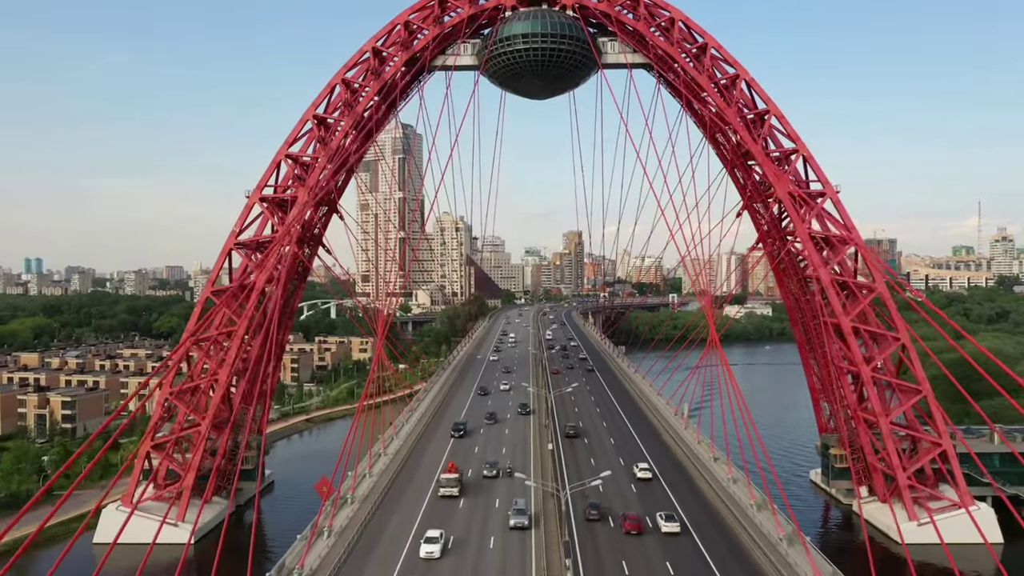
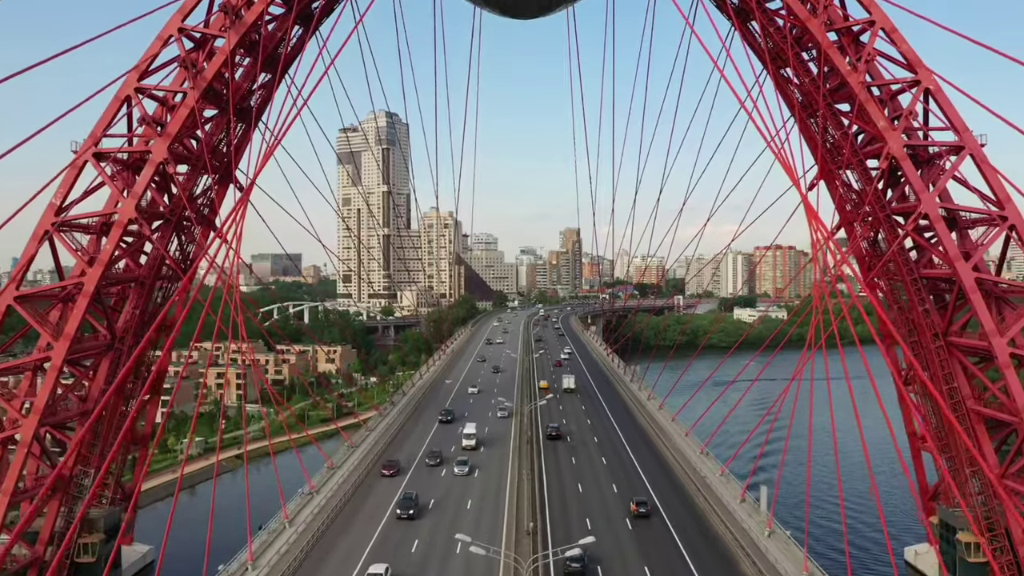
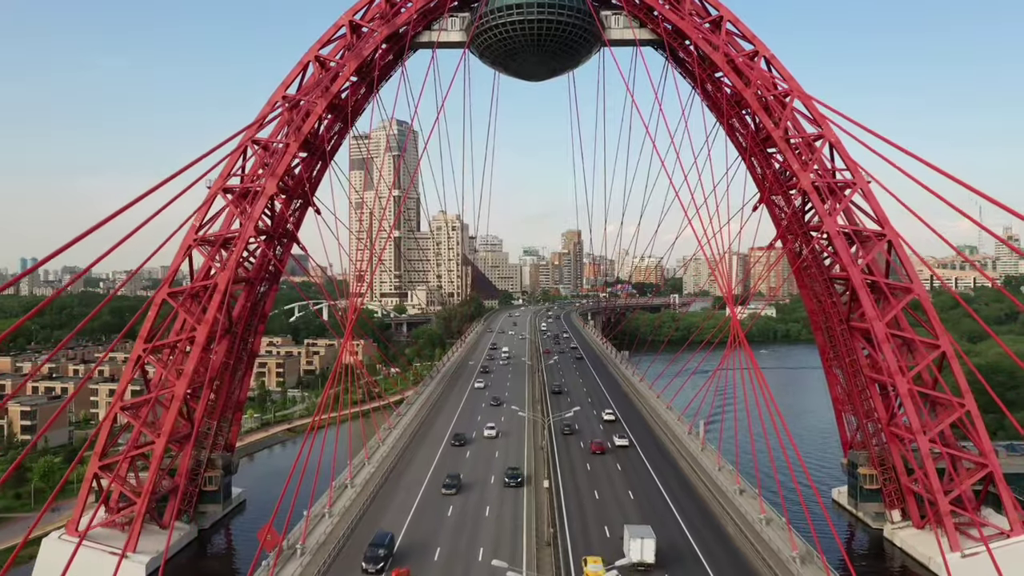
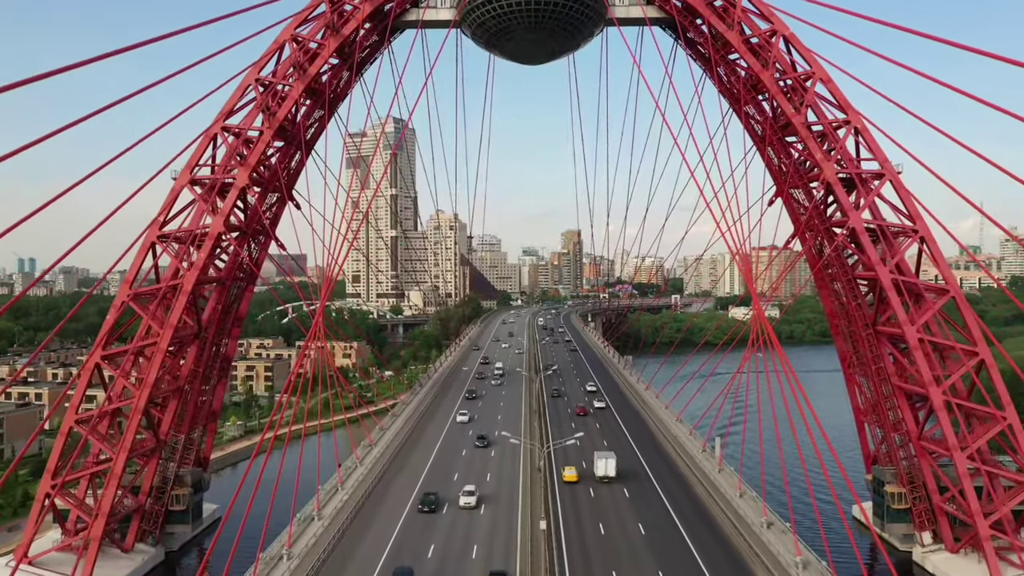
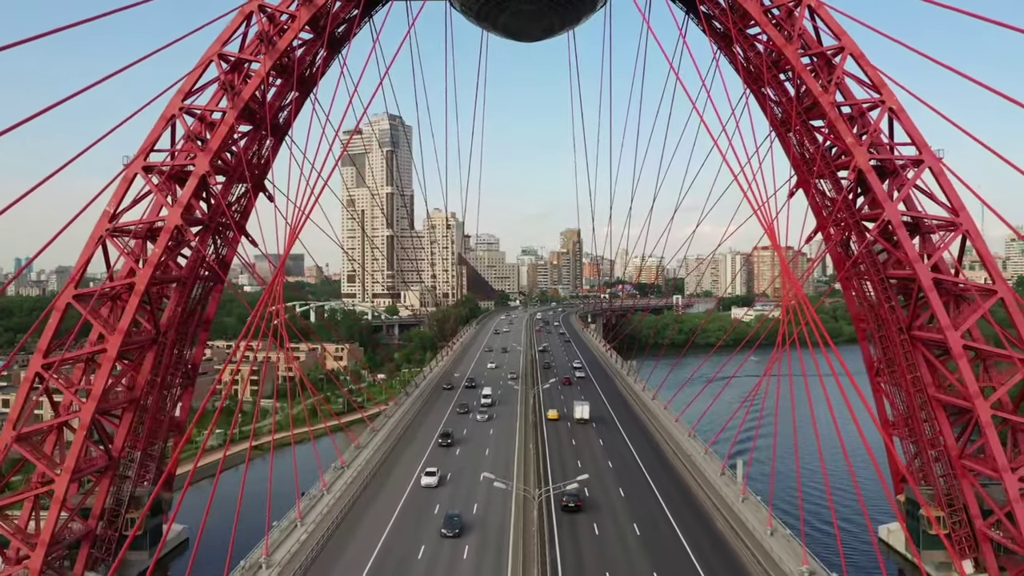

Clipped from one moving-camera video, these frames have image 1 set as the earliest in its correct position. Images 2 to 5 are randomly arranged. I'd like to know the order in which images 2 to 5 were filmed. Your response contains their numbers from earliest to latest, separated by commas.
3, 4, 5, 2
